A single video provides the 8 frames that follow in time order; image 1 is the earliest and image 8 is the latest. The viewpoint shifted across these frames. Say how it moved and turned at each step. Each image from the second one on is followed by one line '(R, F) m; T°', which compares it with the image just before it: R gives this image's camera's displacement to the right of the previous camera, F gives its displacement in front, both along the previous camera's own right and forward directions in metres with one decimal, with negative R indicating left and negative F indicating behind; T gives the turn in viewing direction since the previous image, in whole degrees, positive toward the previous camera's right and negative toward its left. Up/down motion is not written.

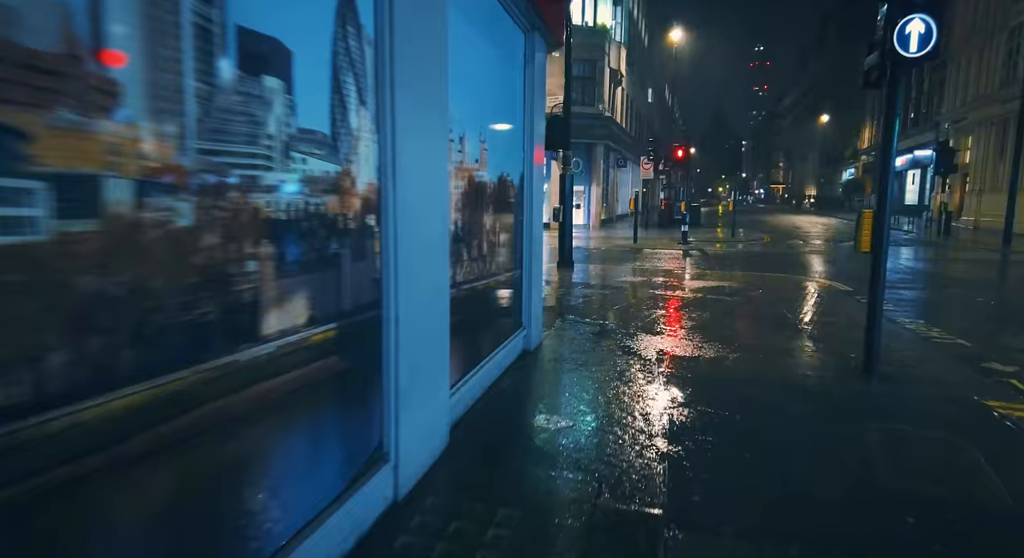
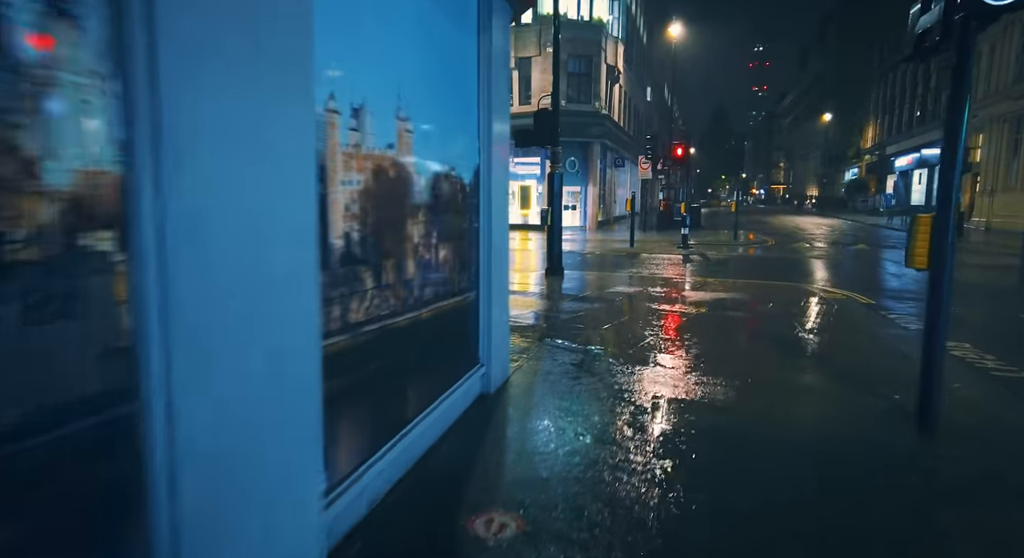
(+0.4, +1.3) m; 0°
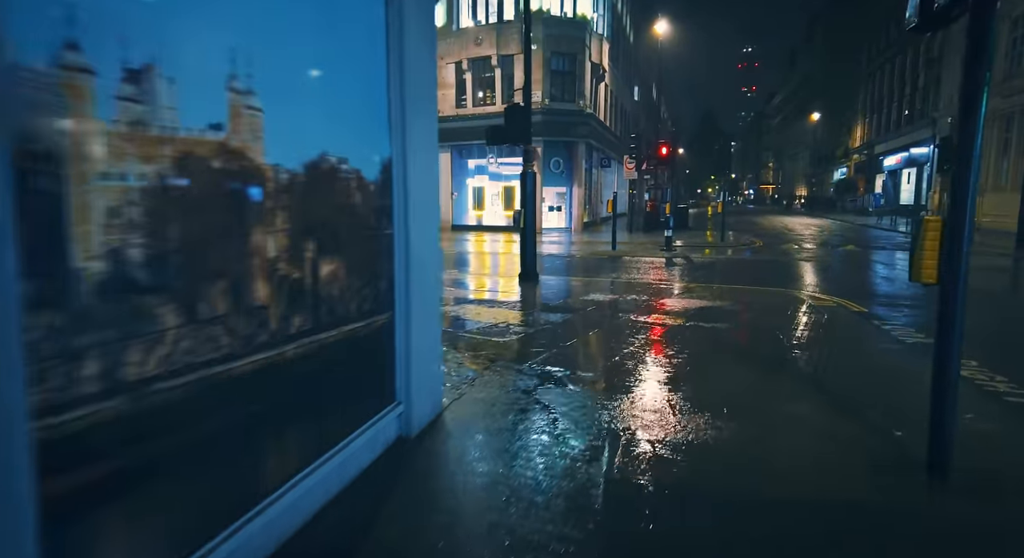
(+0.5, +0.8) m; +1°
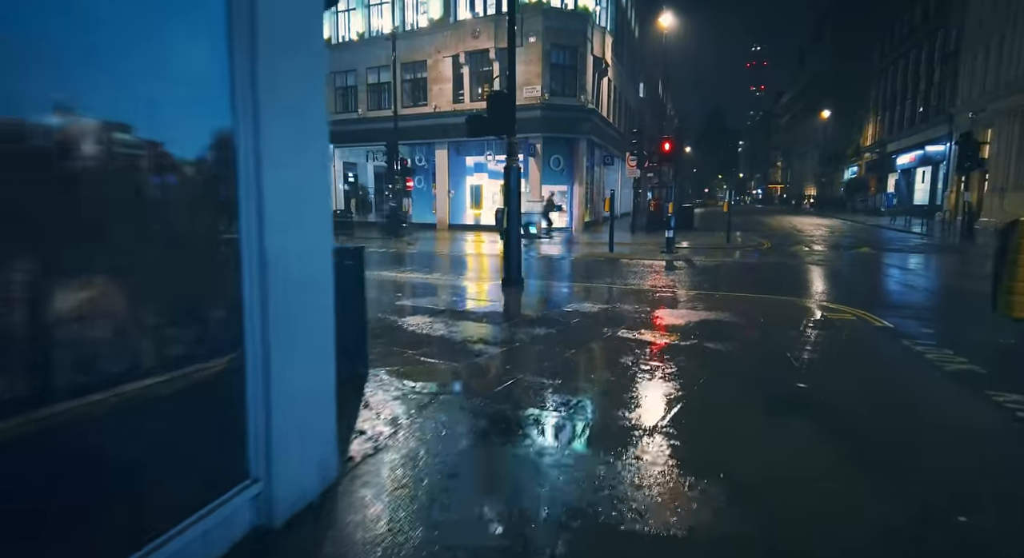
(+0.5, +1.2) m; -1°
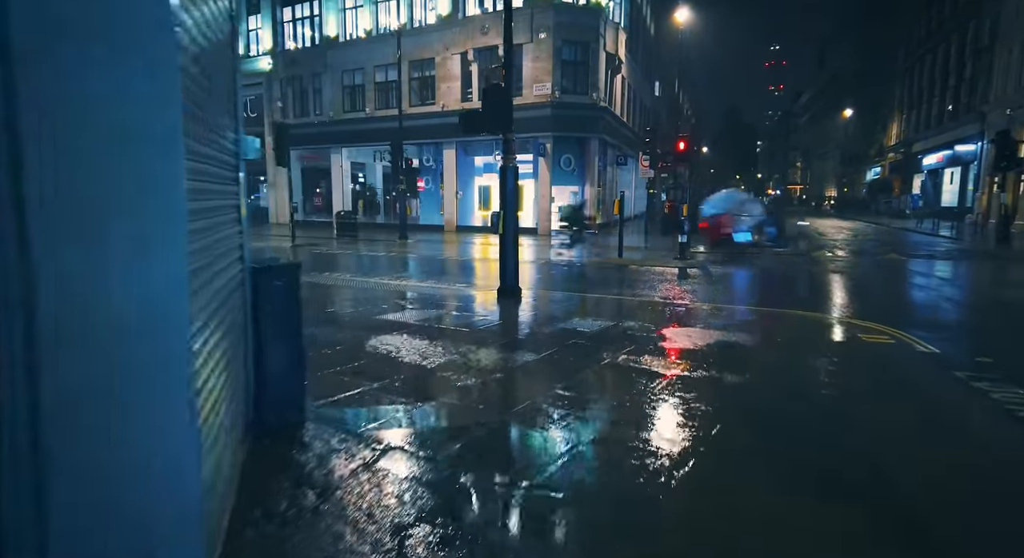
(+0.3, +1.0) m; -2°
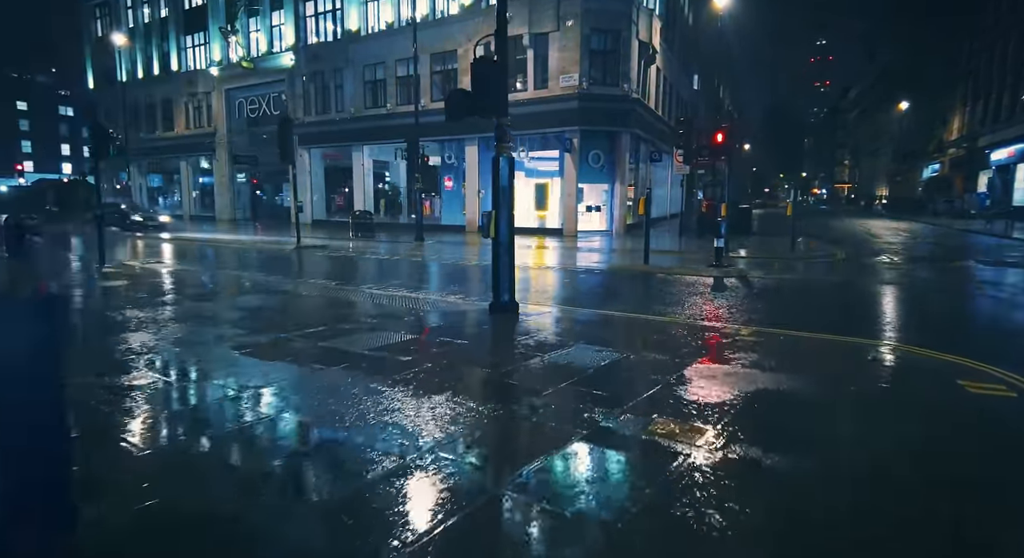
(+0.6, +1.8) m; -4°
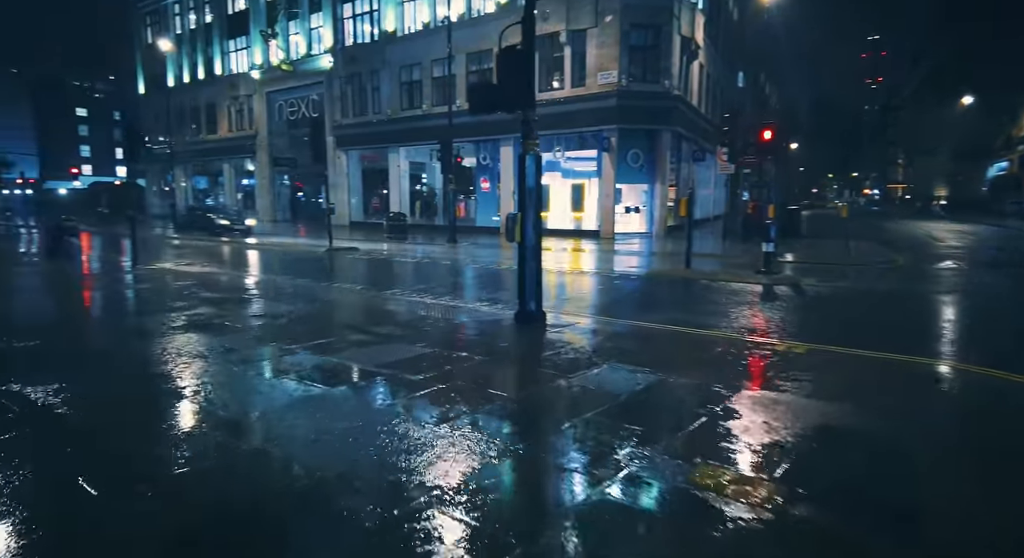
(+0.1, +0.7) m; -4°
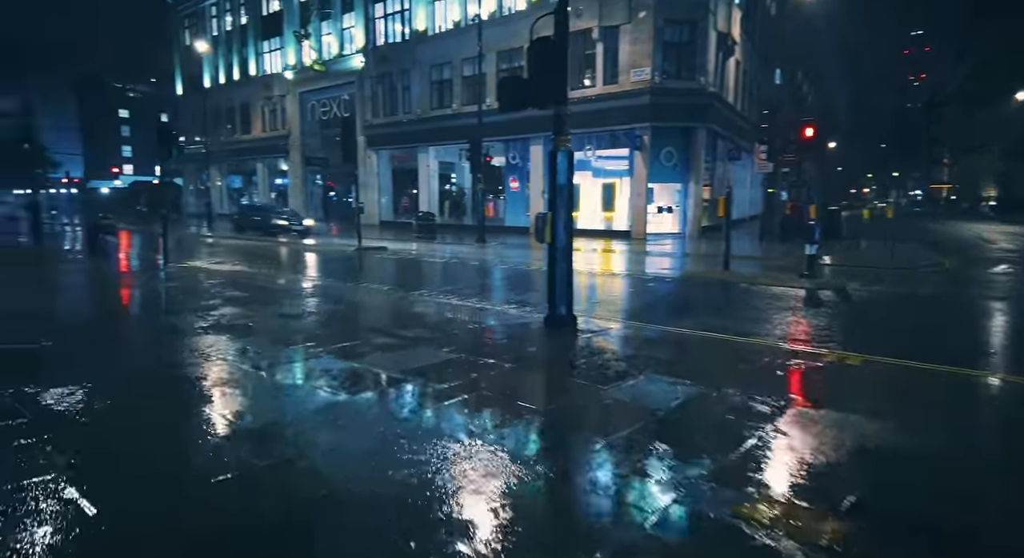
(0.0, +0.3) m; -3°
